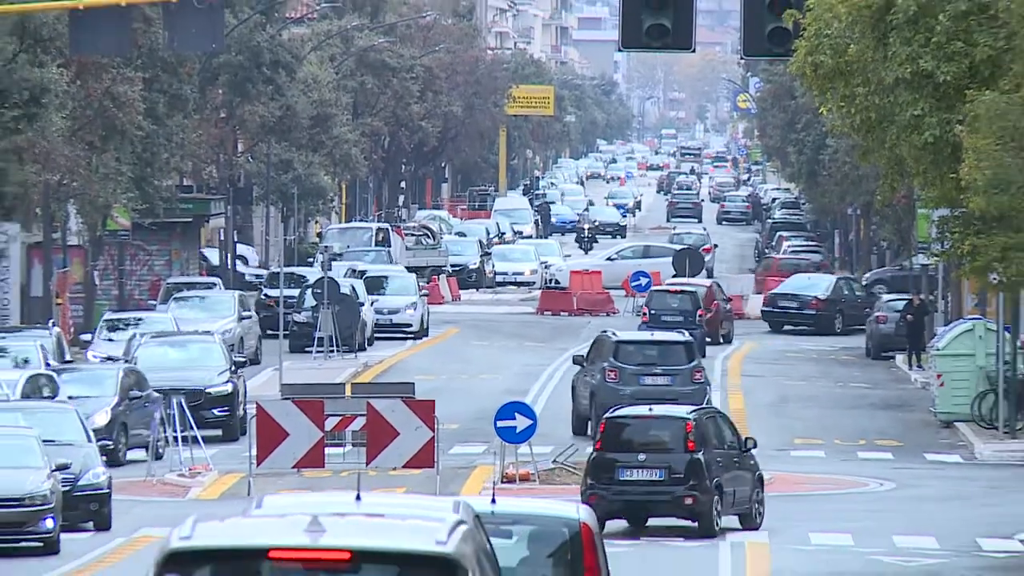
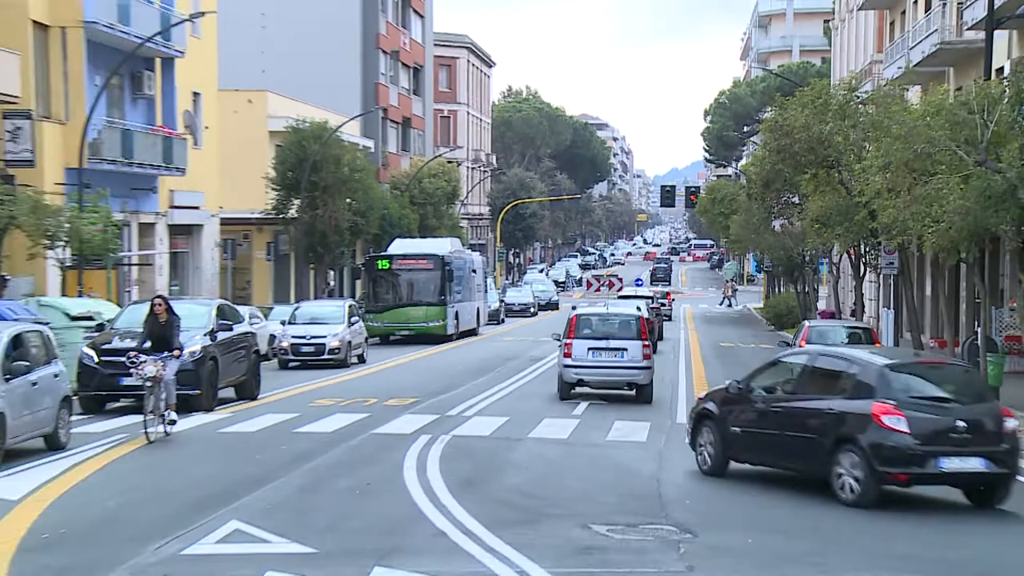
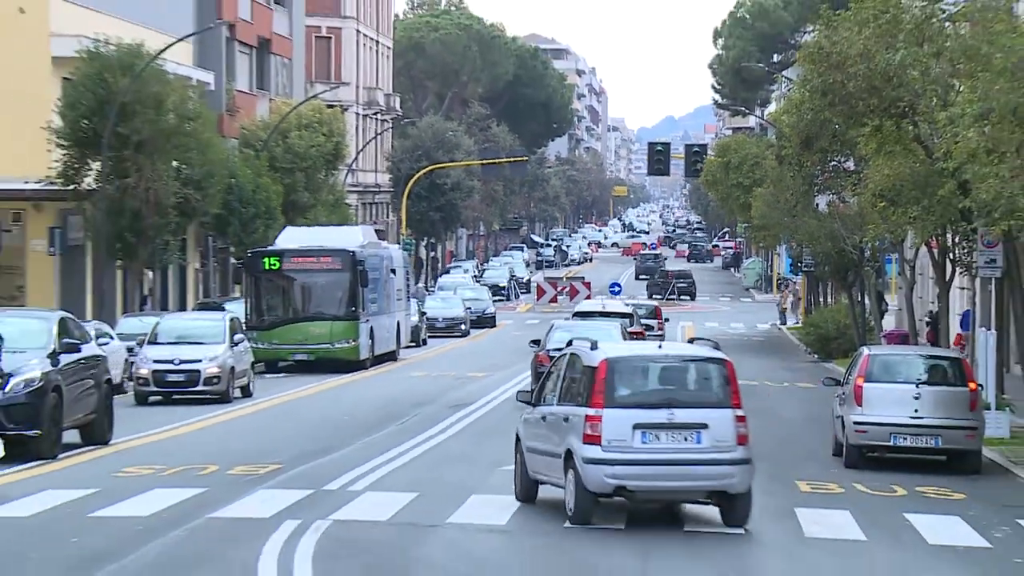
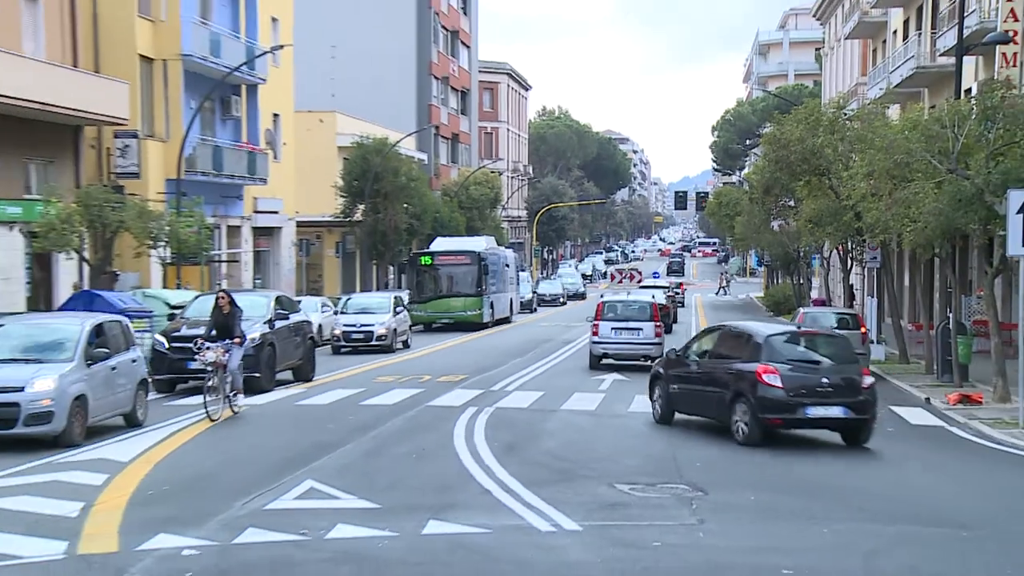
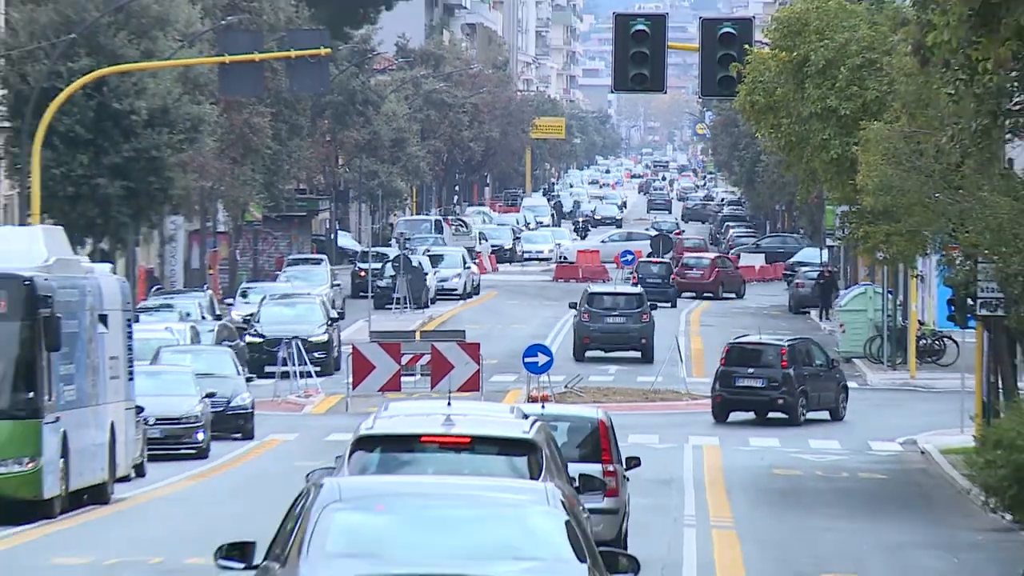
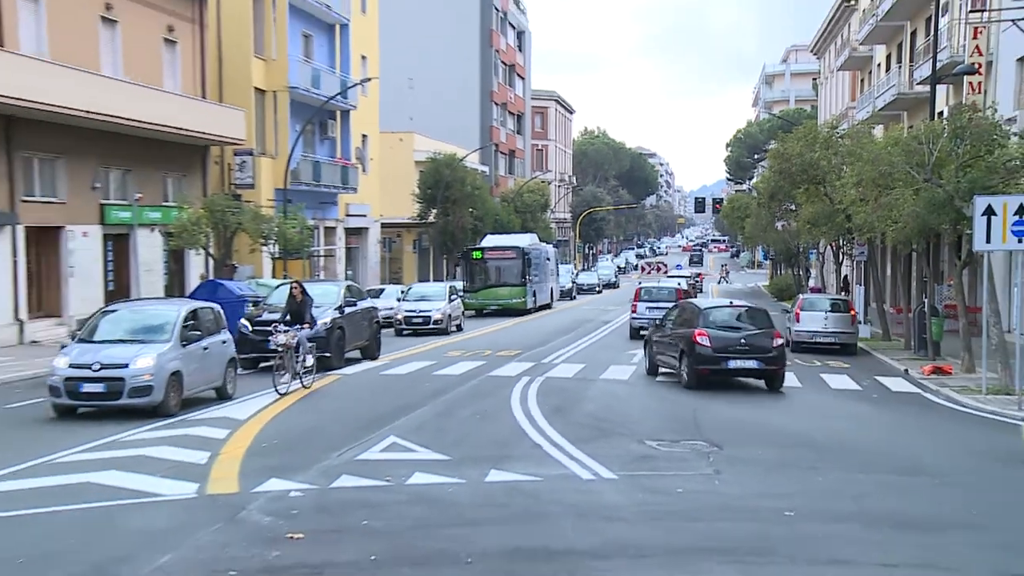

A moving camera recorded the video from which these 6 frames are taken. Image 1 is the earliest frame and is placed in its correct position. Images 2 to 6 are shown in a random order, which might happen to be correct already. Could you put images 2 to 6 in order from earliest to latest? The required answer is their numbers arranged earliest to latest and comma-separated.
5, 3, 2, 4, 6
